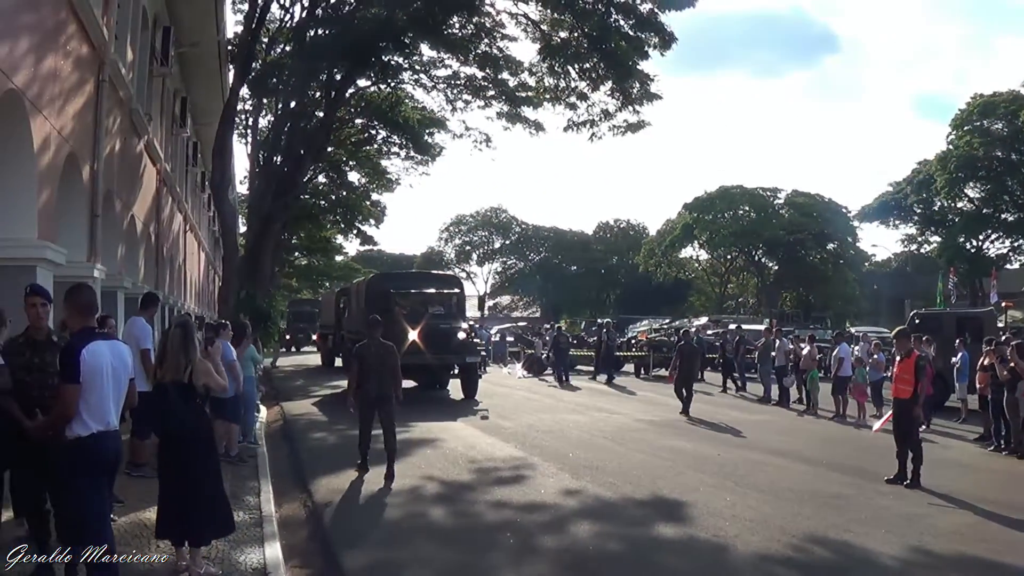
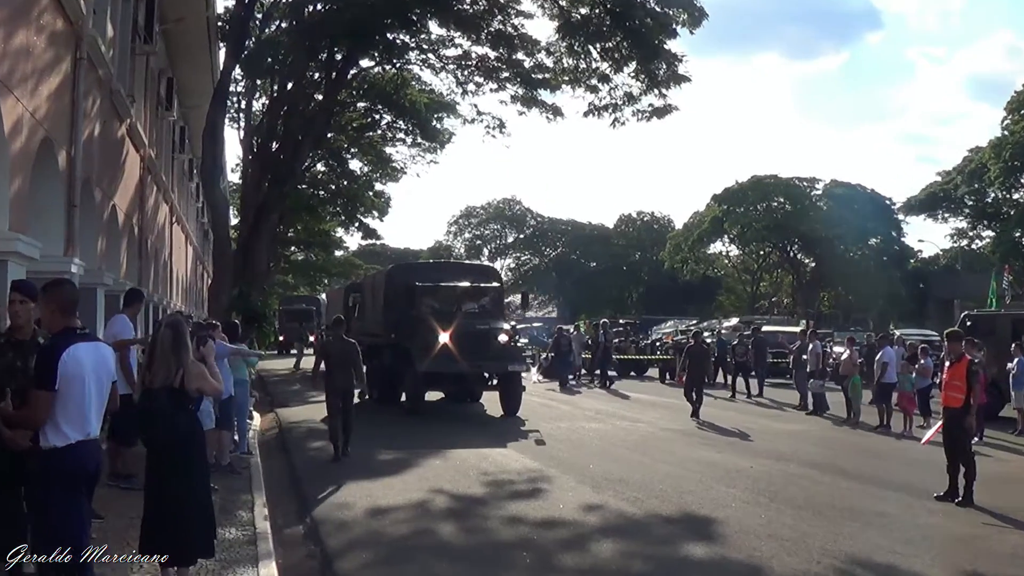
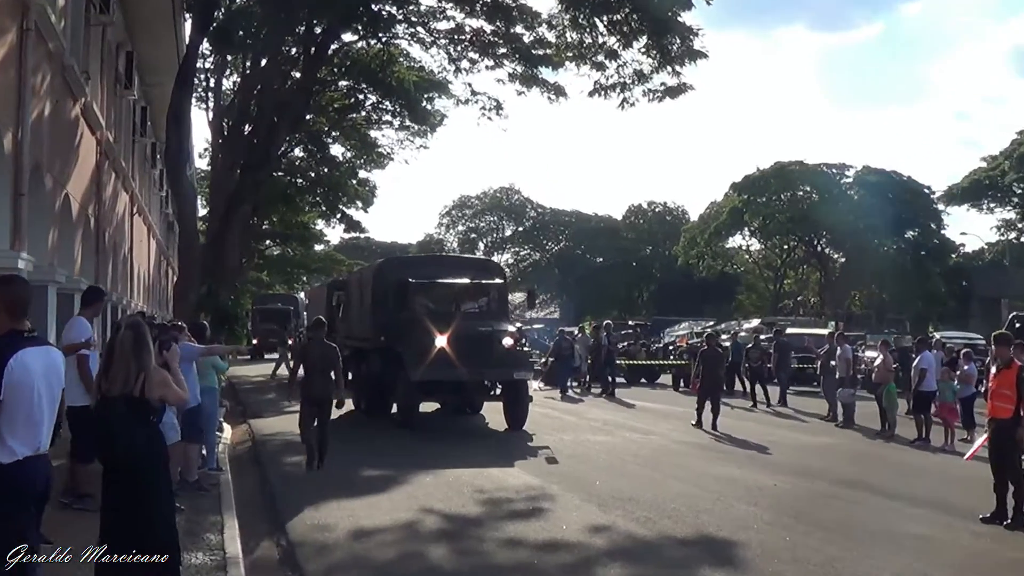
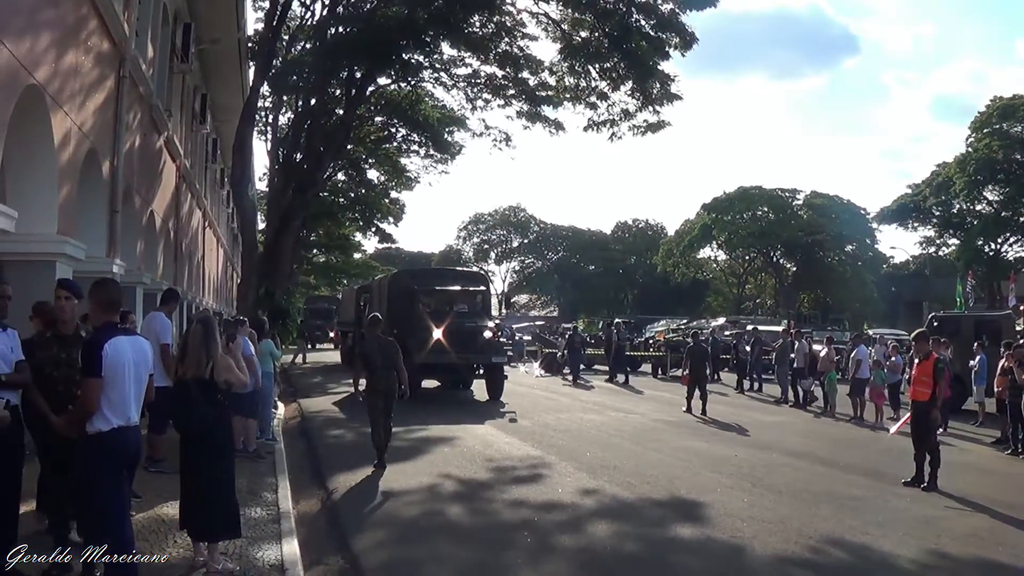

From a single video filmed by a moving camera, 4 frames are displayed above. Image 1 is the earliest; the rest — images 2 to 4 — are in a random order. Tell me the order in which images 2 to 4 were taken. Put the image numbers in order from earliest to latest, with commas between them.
4, 2, 3
